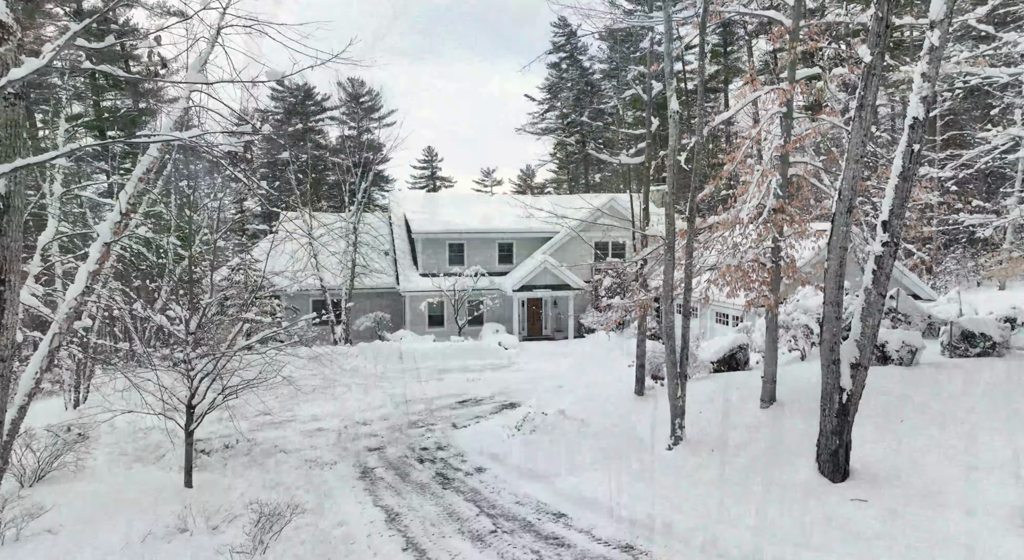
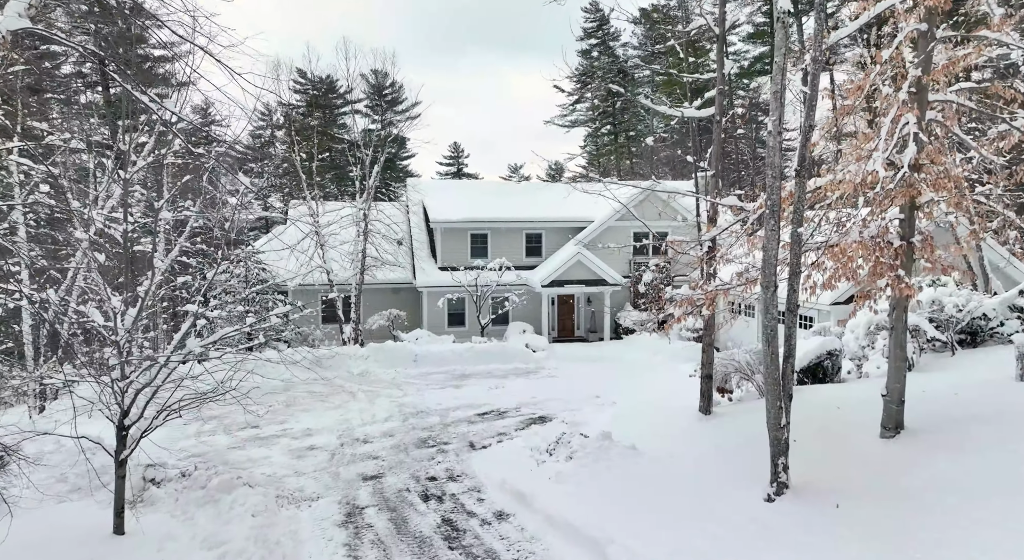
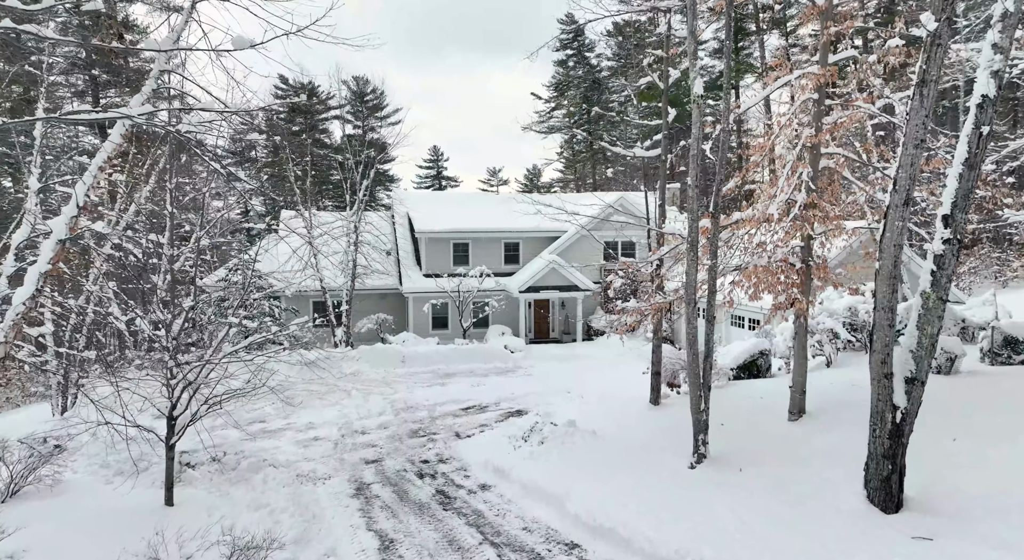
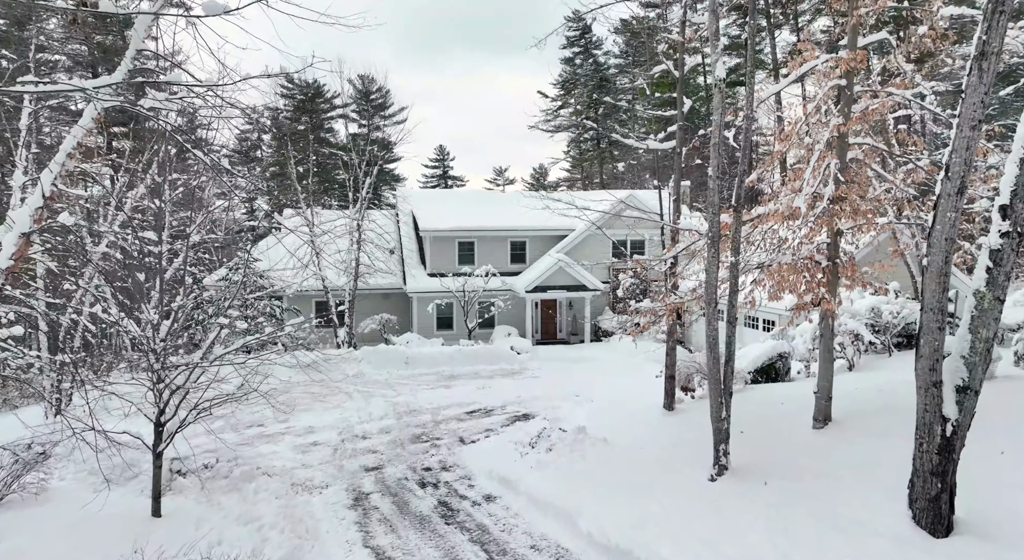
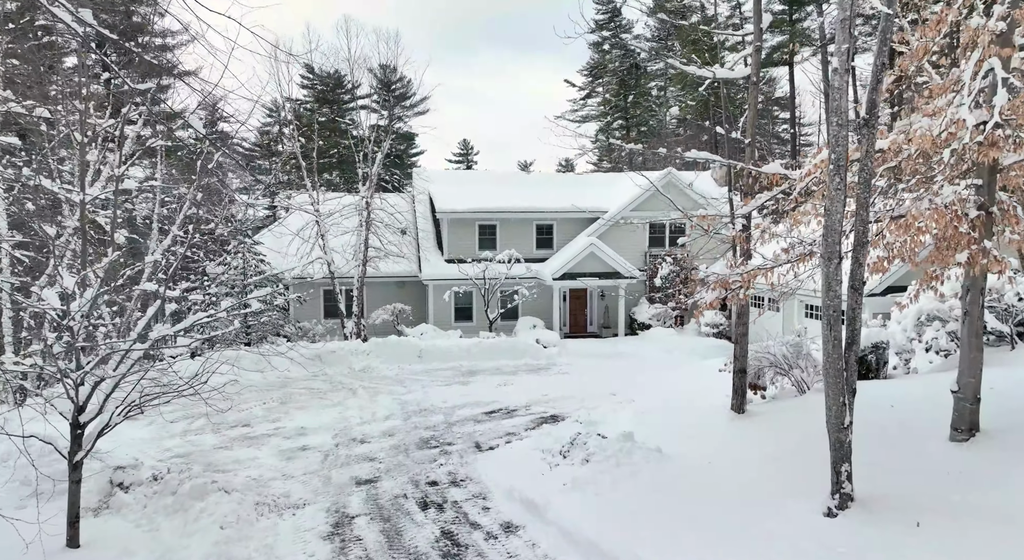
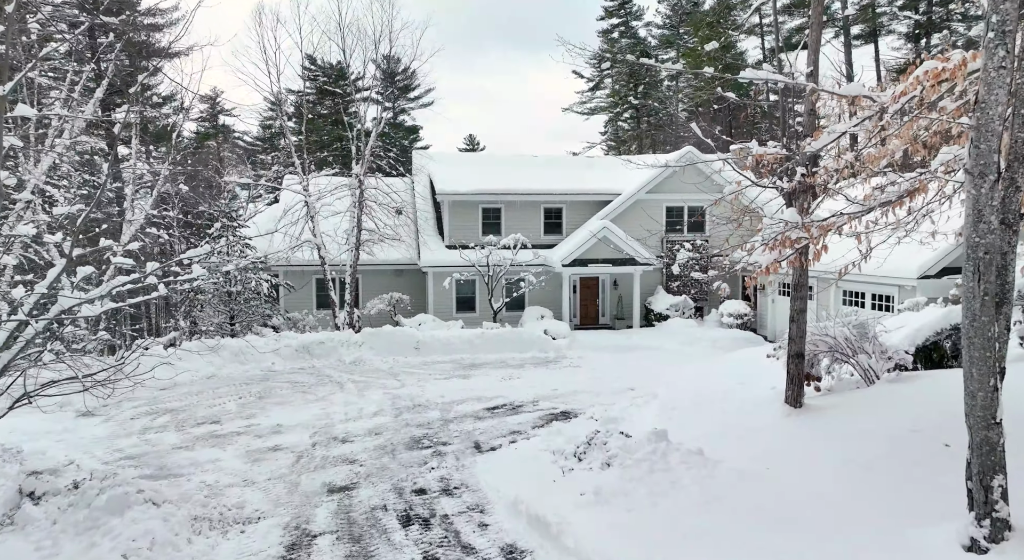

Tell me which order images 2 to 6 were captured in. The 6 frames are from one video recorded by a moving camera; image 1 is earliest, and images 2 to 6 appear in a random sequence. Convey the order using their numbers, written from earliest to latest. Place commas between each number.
3, 4, 2, 5, 6
